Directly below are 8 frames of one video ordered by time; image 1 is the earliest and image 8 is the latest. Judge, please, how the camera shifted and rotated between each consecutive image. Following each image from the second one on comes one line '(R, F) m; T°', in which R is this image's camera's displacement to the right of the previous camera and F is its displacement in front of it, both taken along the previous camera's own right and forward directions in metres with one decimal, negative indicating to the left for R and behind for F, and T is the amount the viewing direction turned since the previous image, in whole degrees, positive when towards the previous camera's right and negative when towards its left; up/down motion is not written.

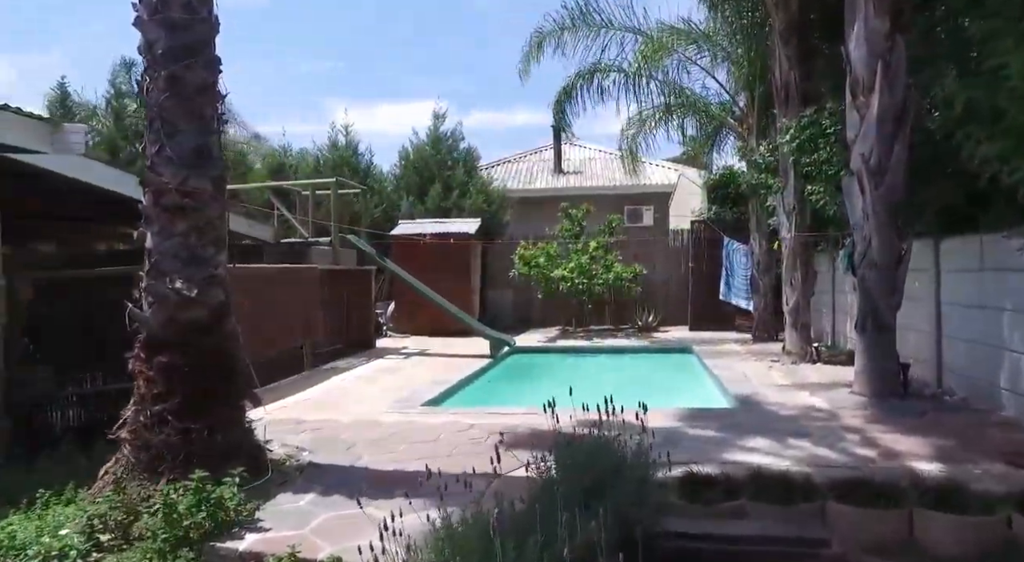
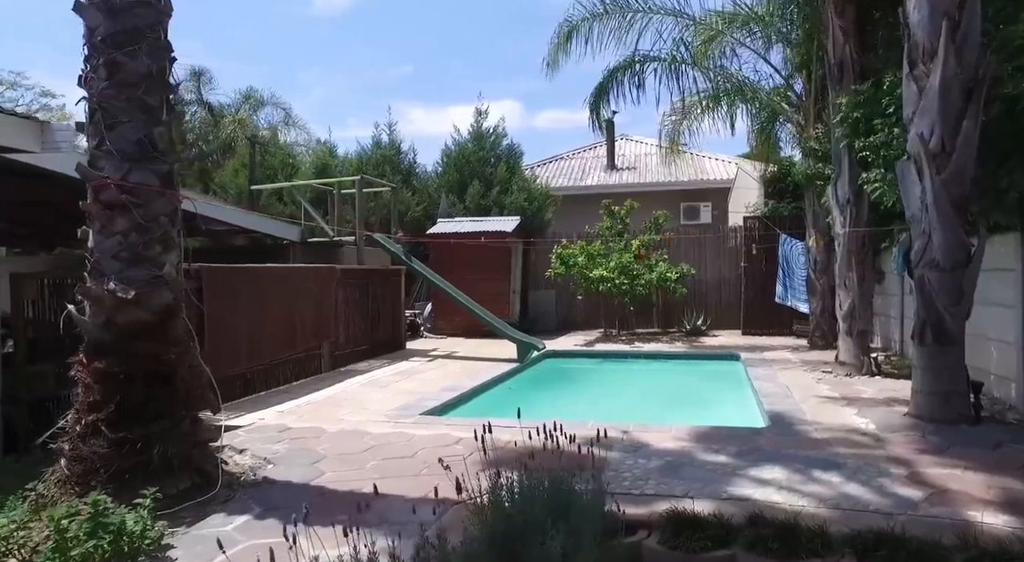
(+0.6, +0.5) m; -6°
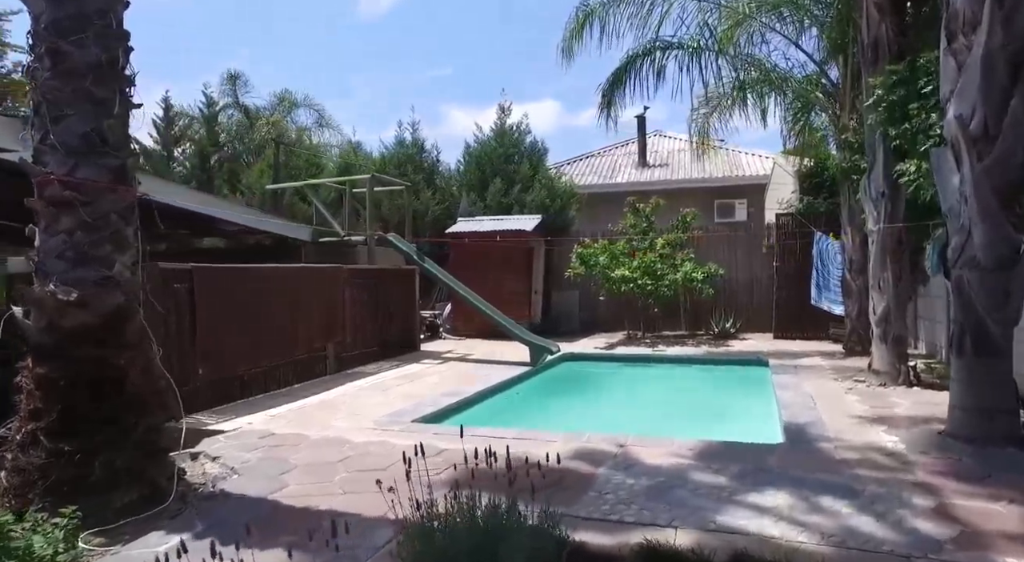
(+0.4, +0.4) m; -4°
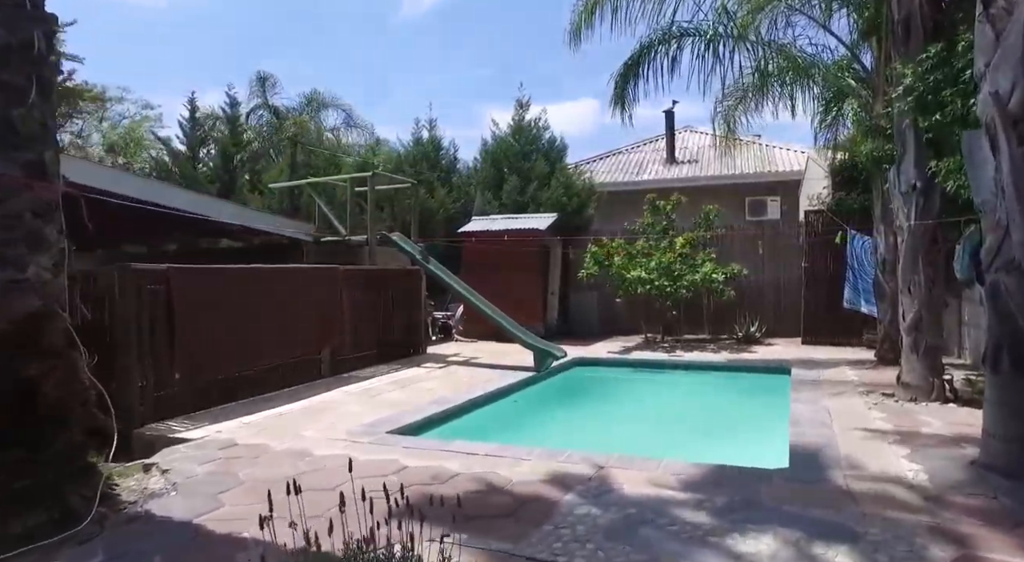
(+0.5, +0.4) m; -4°
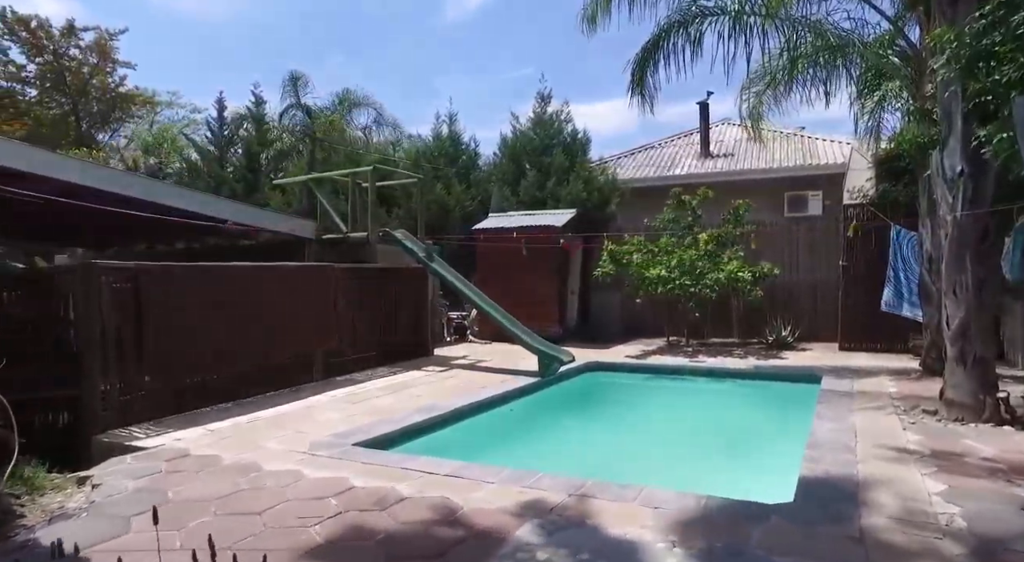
(+0.5, +0.6) m; -4°
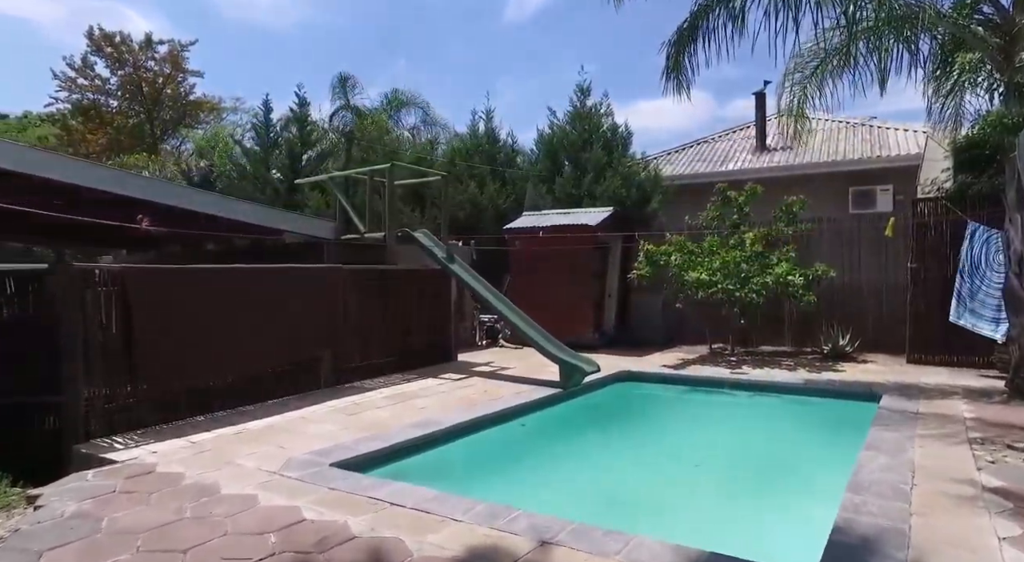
(+0.4, +0.6) m; -5°
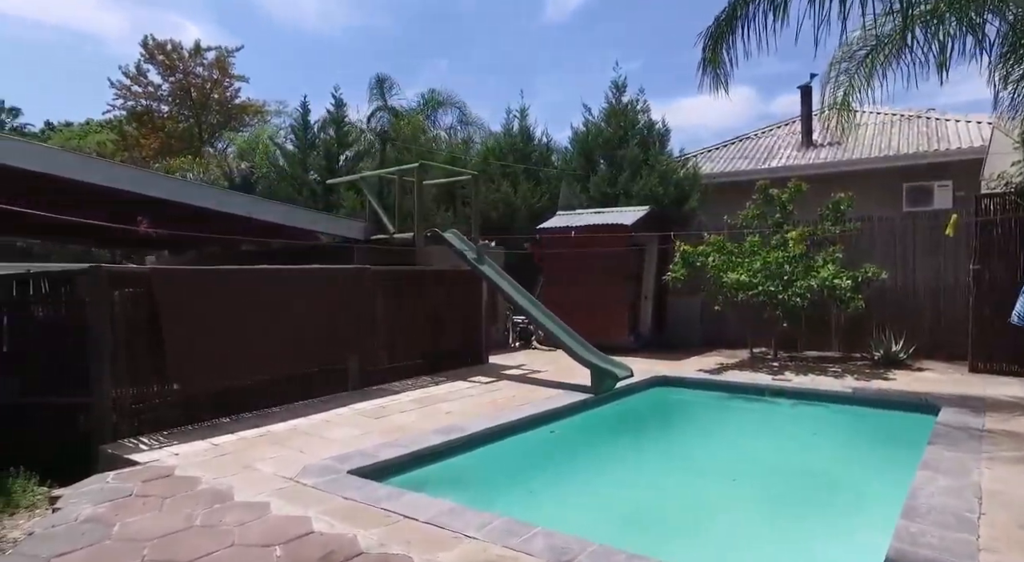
(+0.1, +0.2) m; -3°
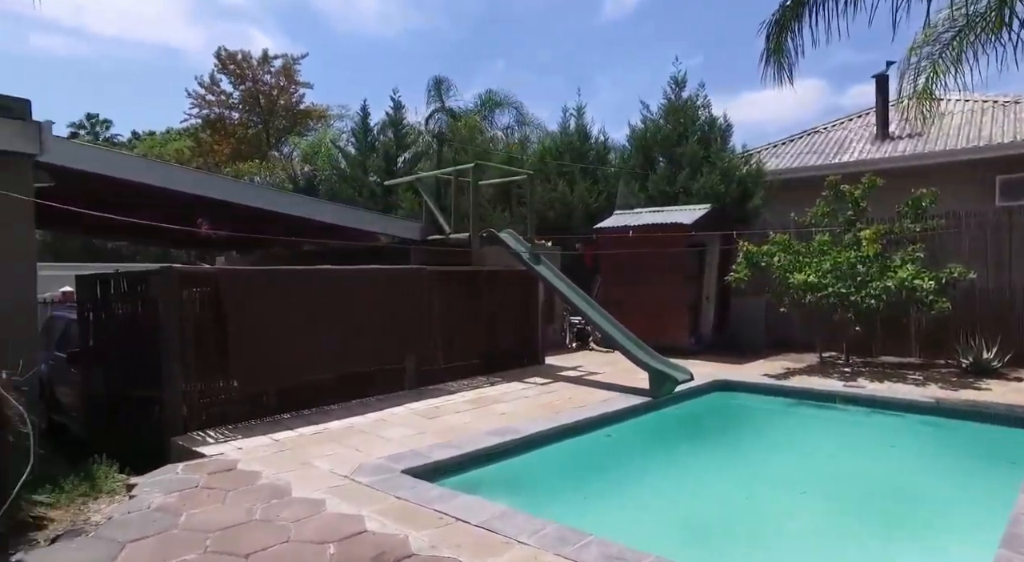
(0.0, +0.1) m; -5°
